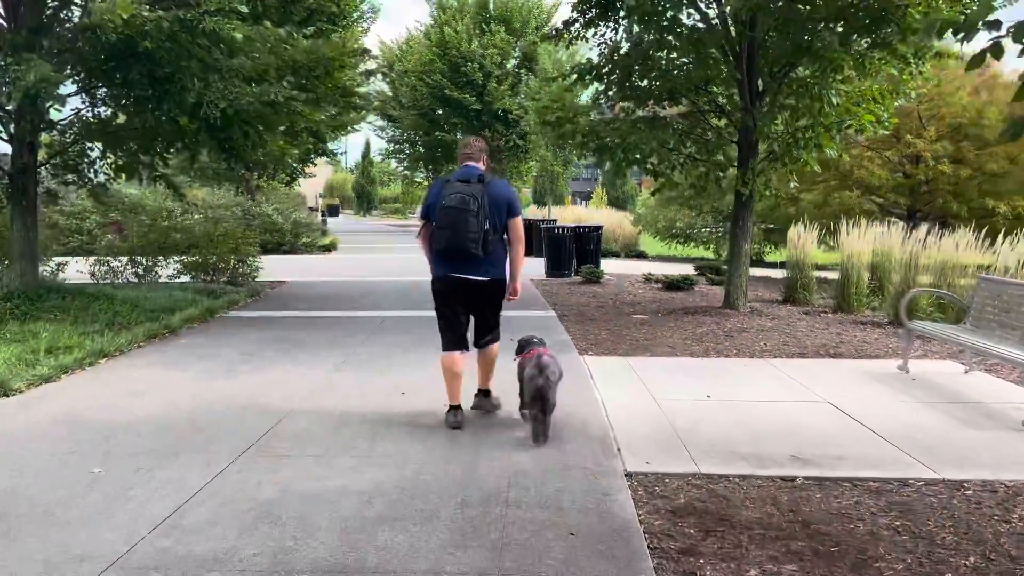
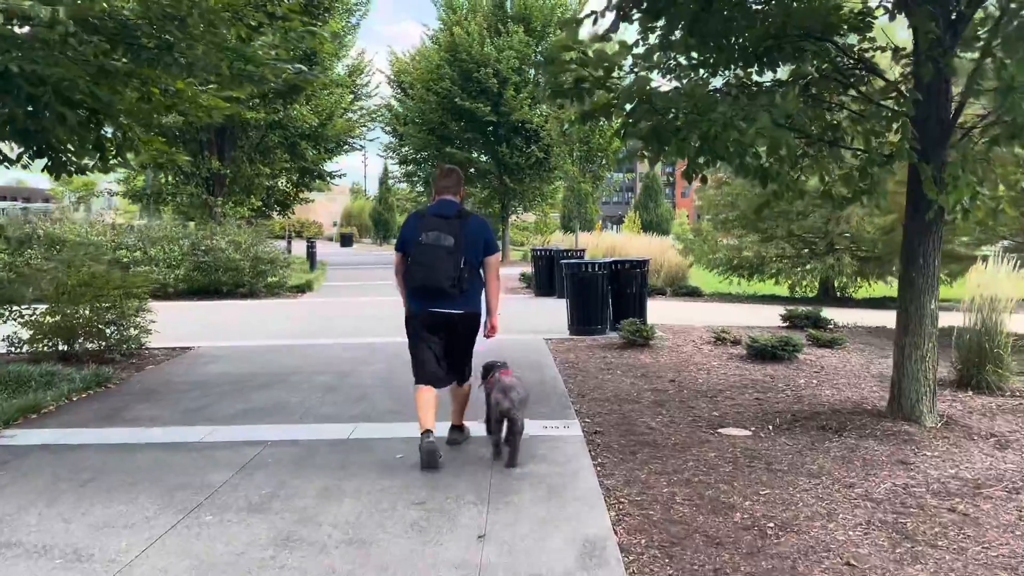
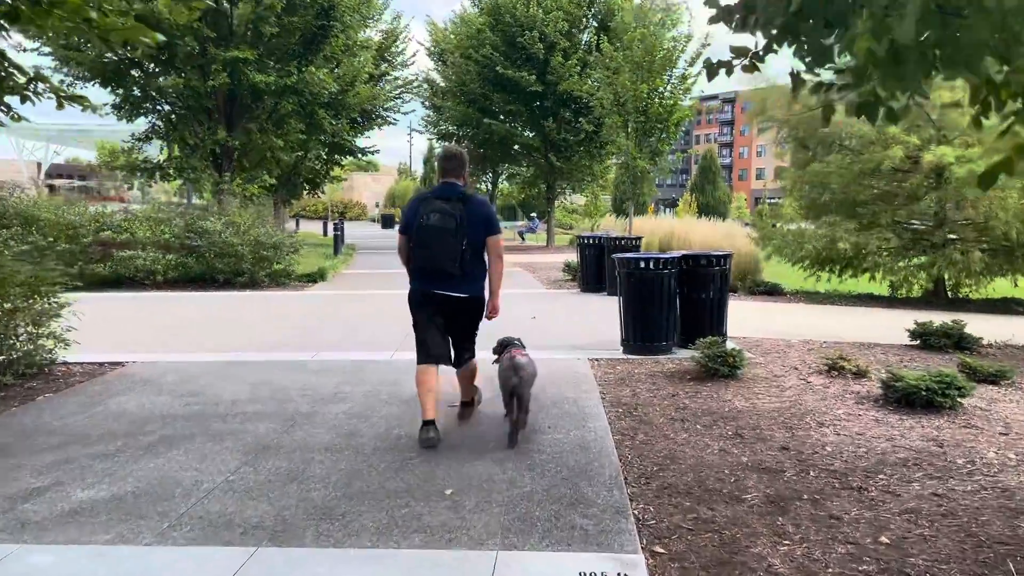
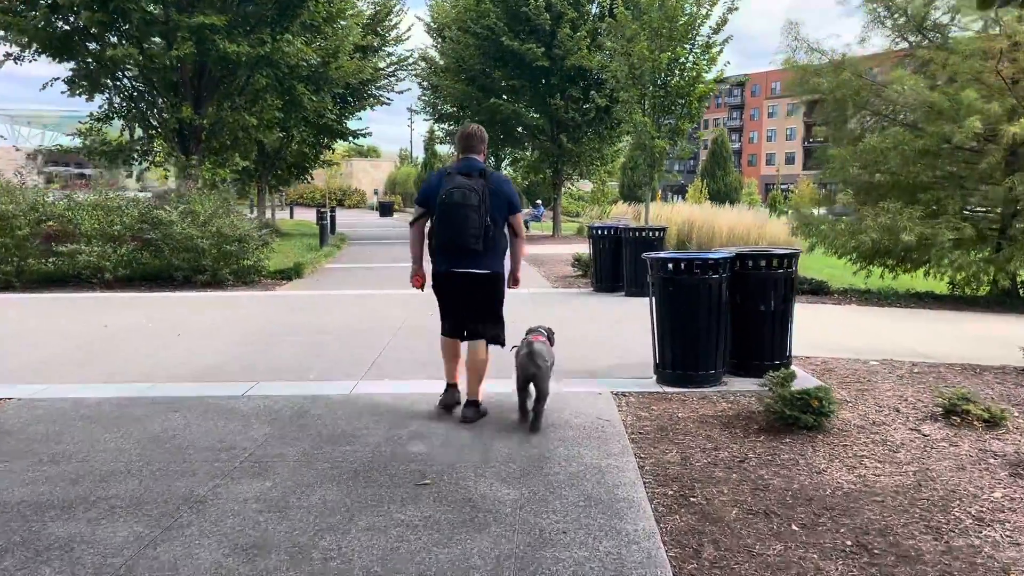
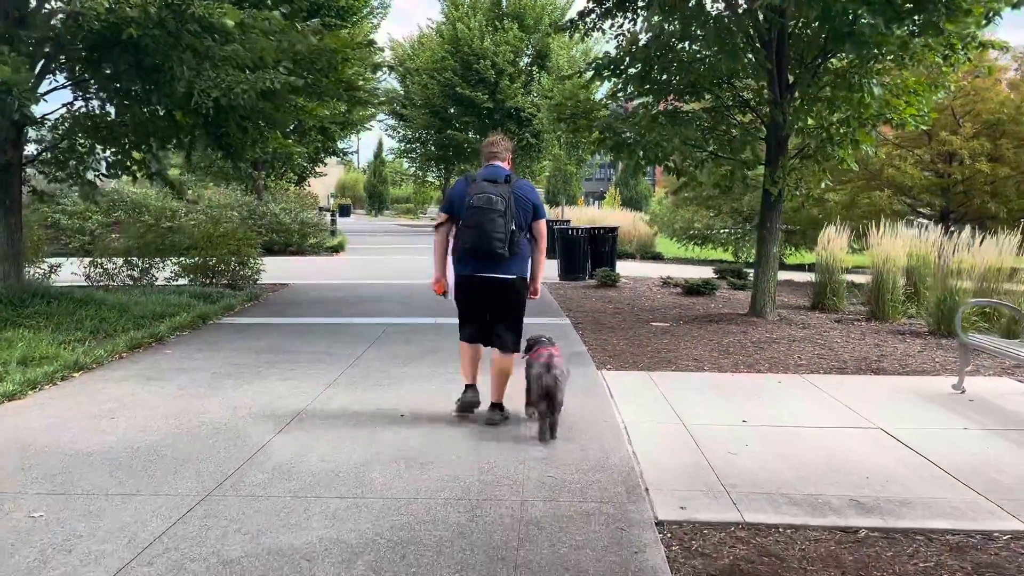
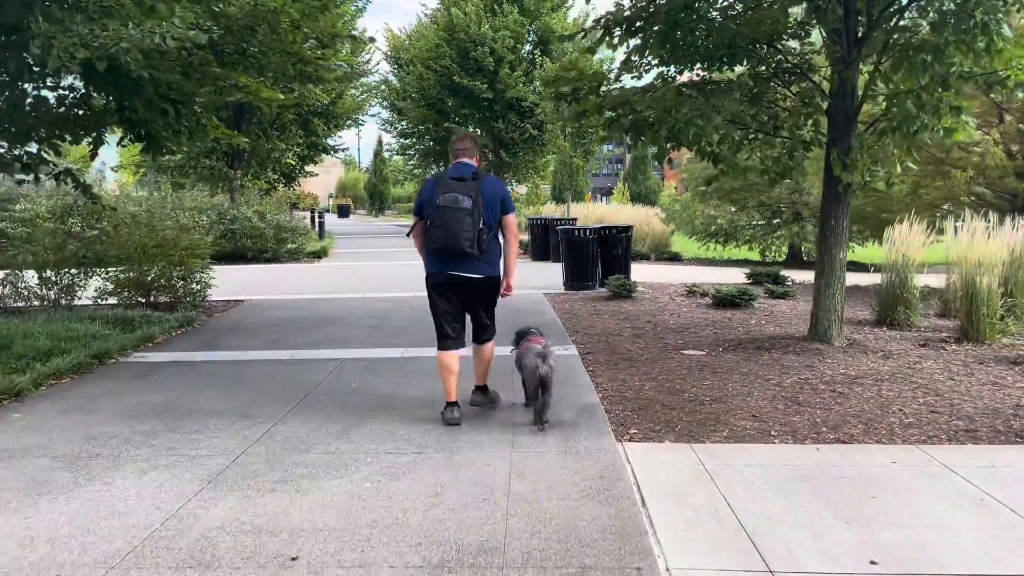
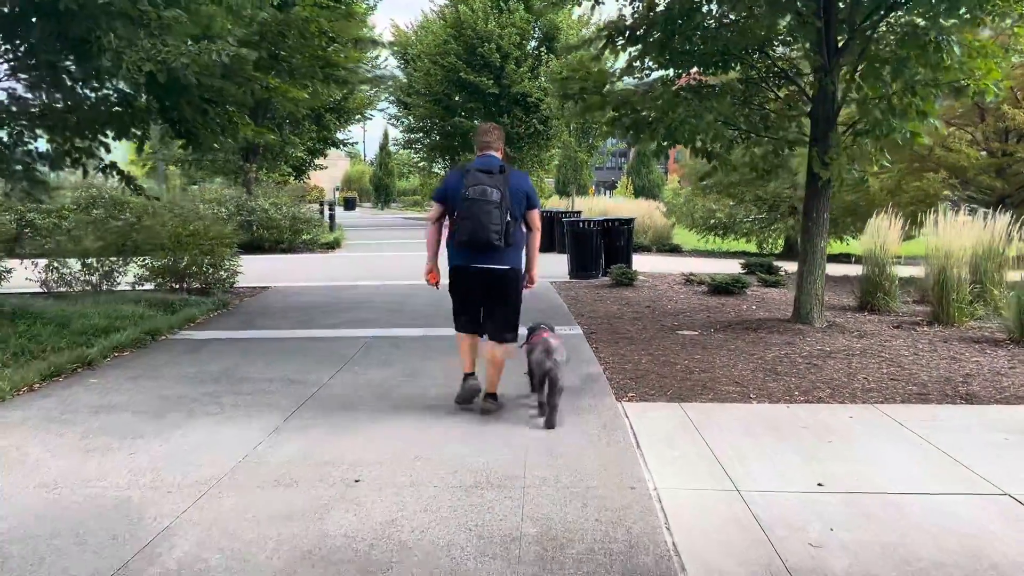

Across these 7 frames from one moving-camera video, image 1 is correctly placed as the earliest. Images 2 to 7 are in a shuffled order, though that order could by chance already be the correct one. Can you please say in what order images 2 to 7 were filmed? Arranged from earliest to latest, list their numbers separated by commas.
5, 7, 6, 2, 3, 4
